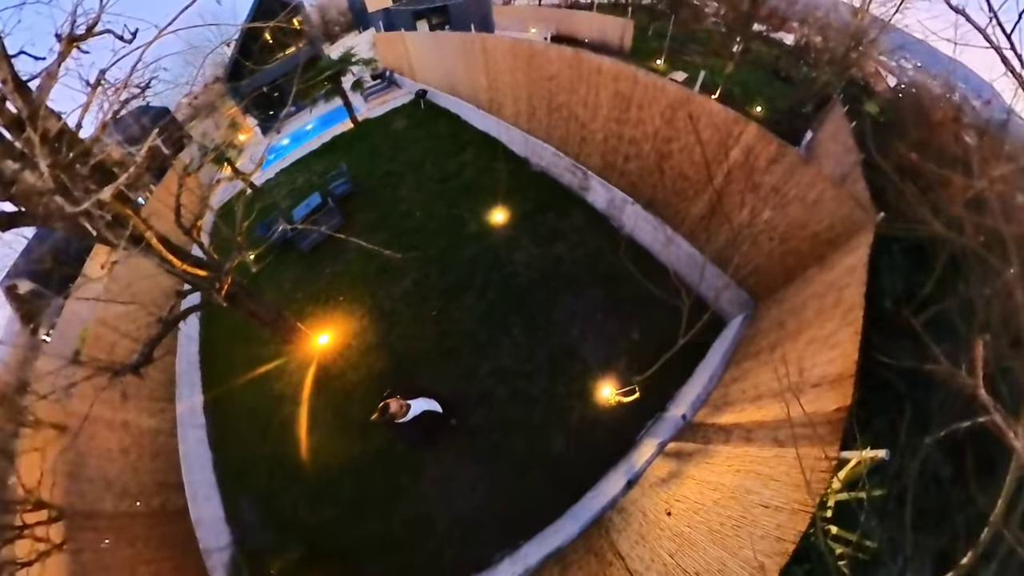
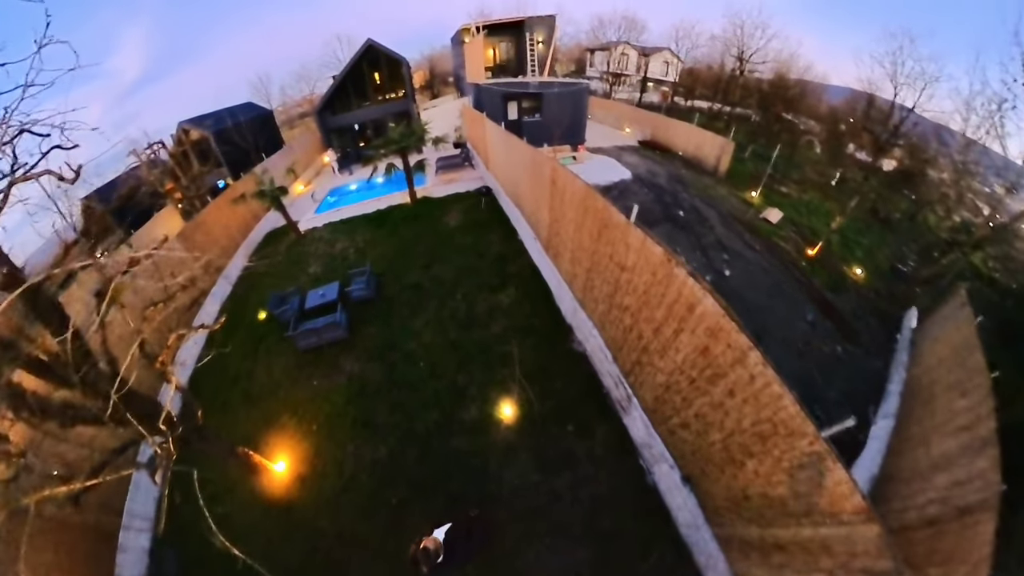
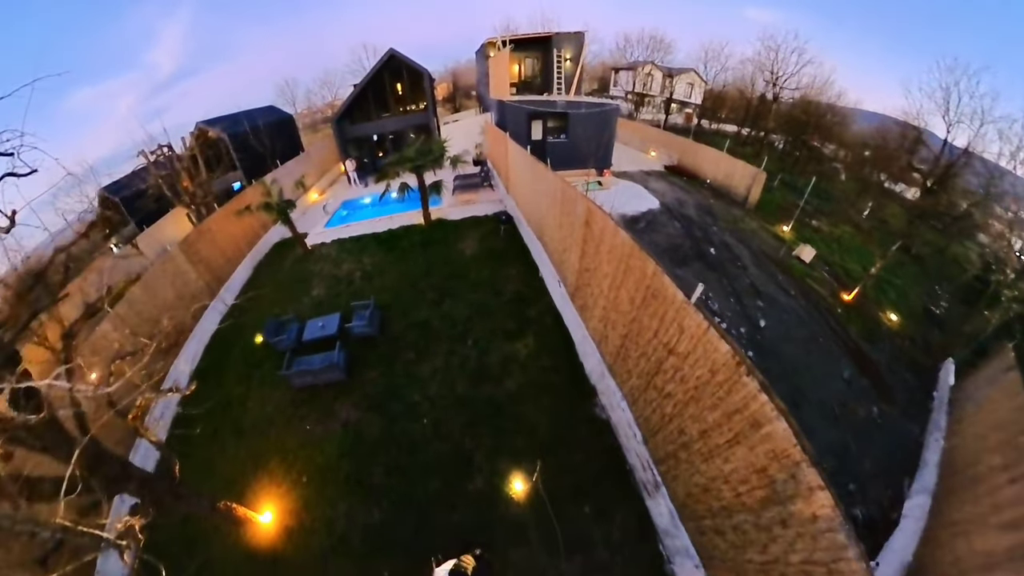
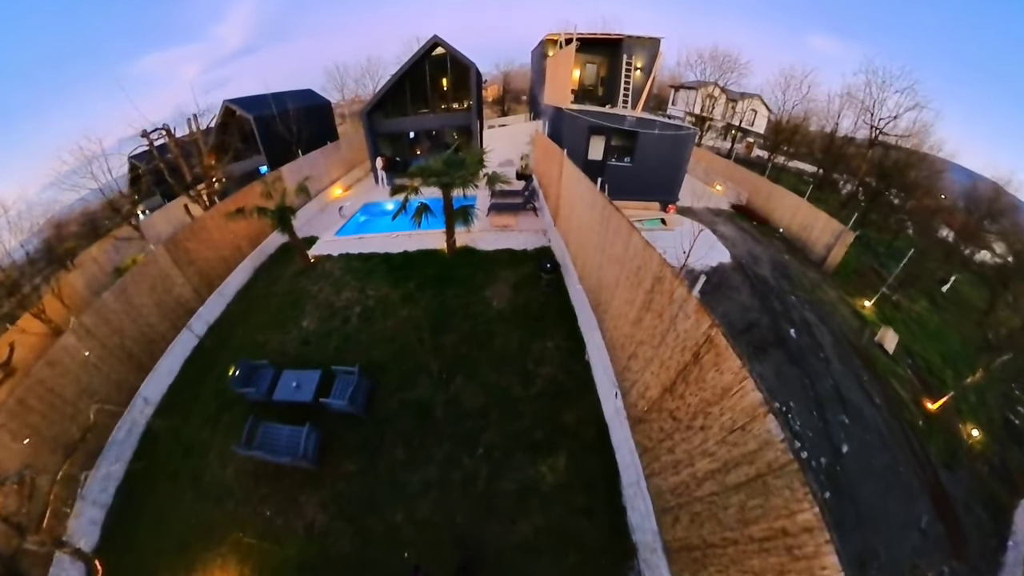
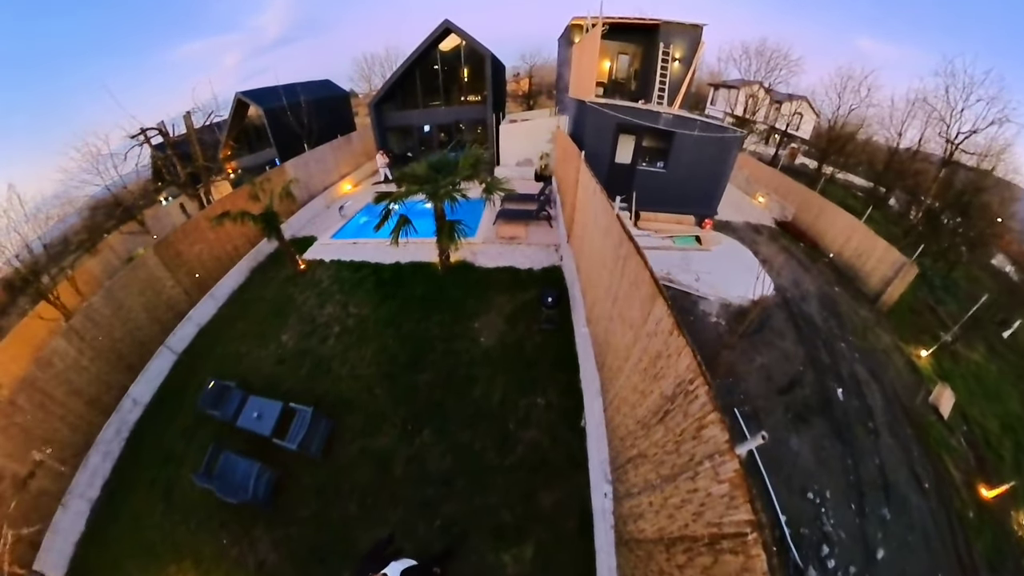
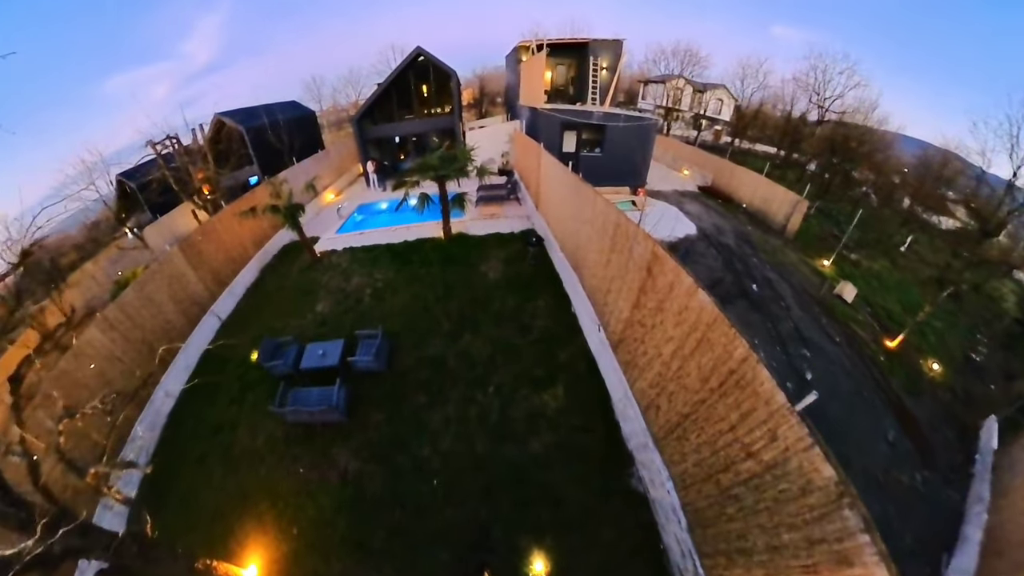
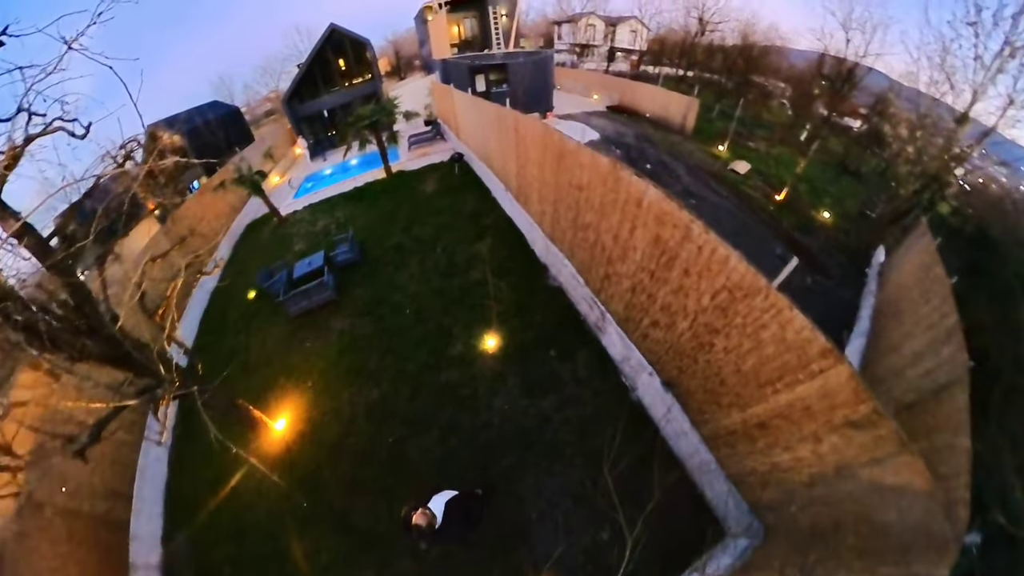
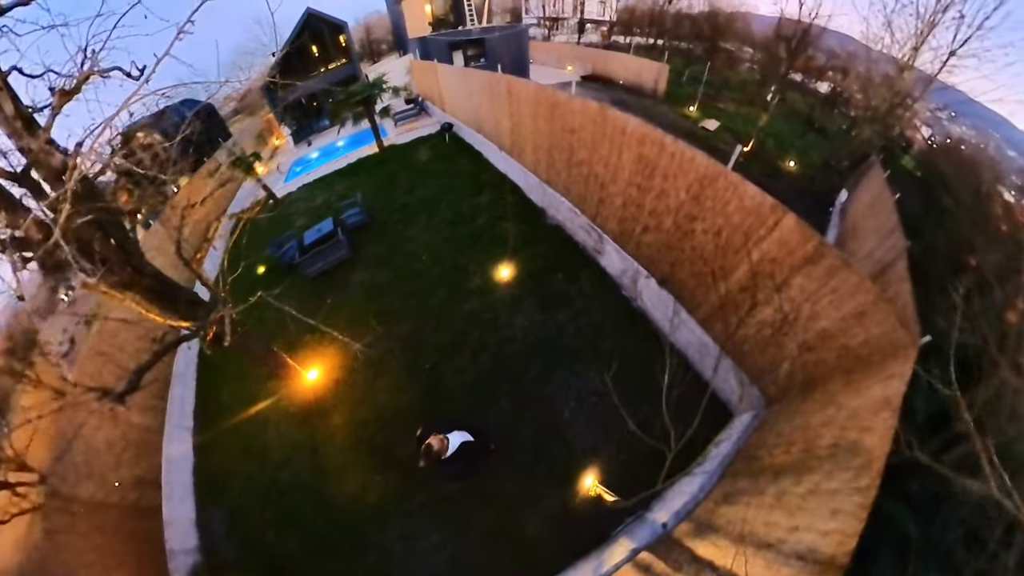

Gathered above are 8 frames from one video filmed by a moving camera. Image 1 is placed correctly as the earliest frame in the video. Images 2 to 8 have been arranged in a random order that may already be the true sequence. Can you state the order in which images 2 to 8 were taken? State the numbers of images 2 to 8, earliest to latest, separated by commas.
8, 7, 2, 3, 6, 4, 5
